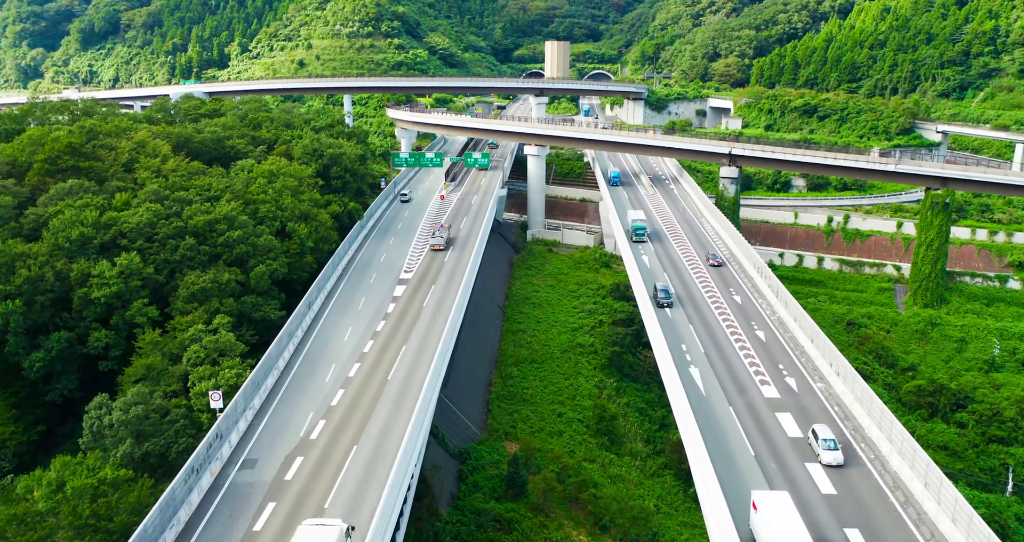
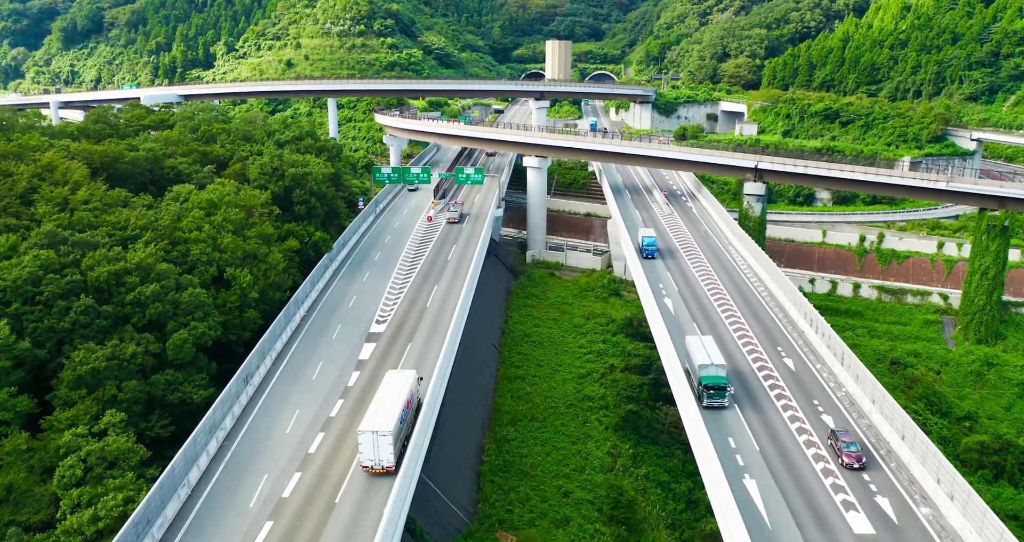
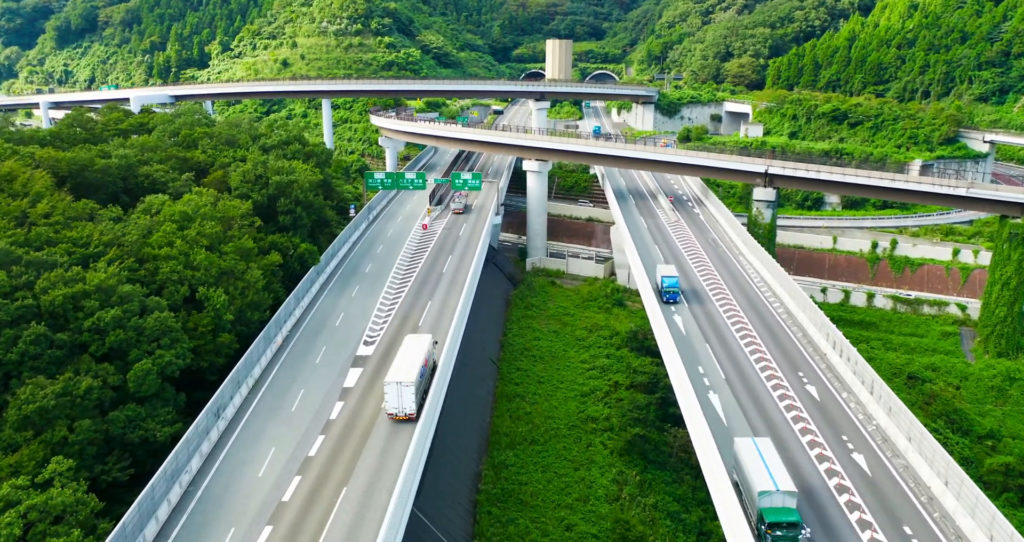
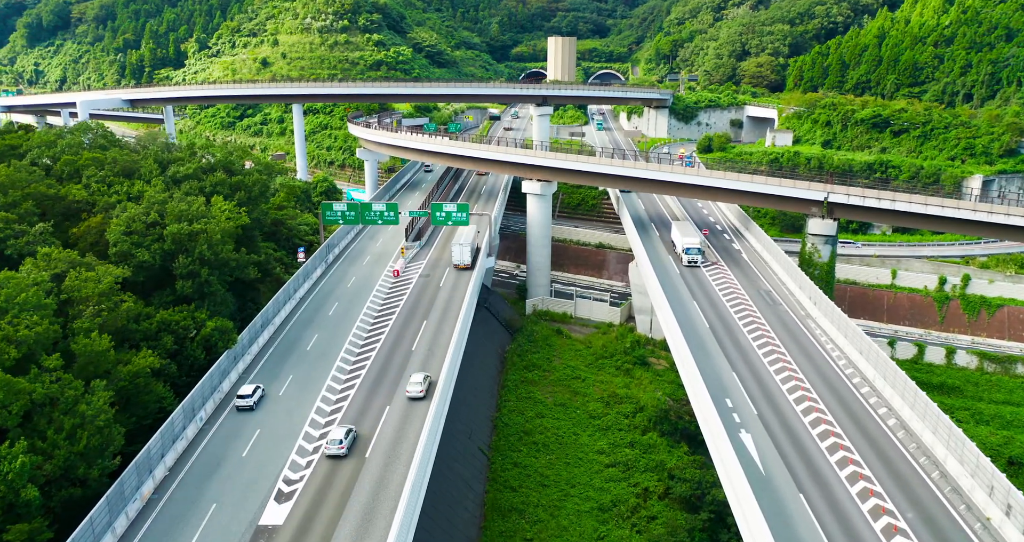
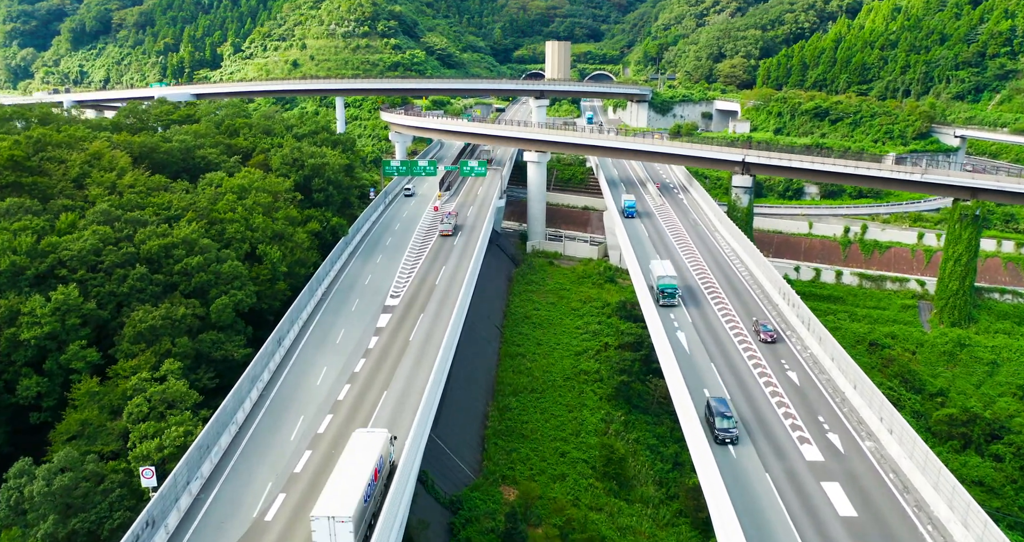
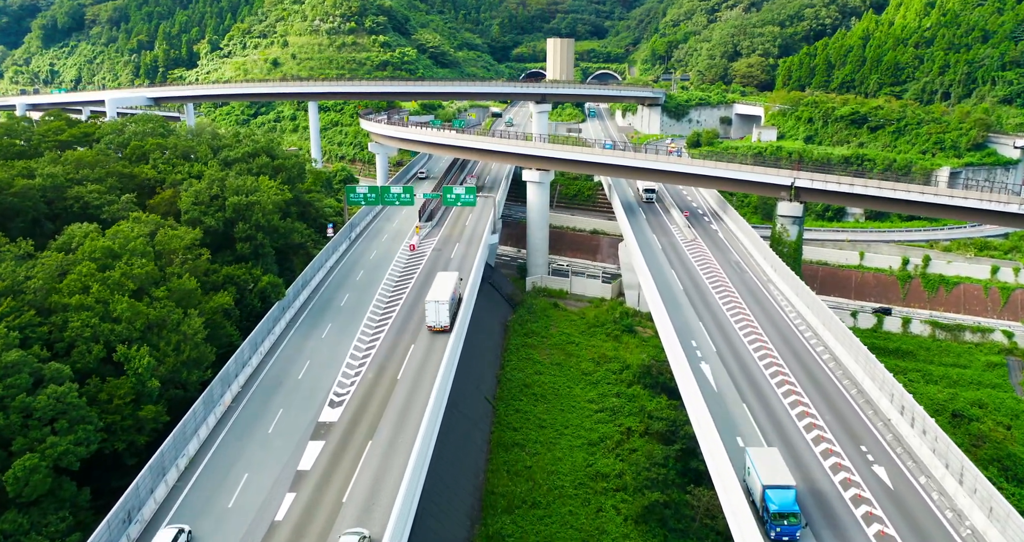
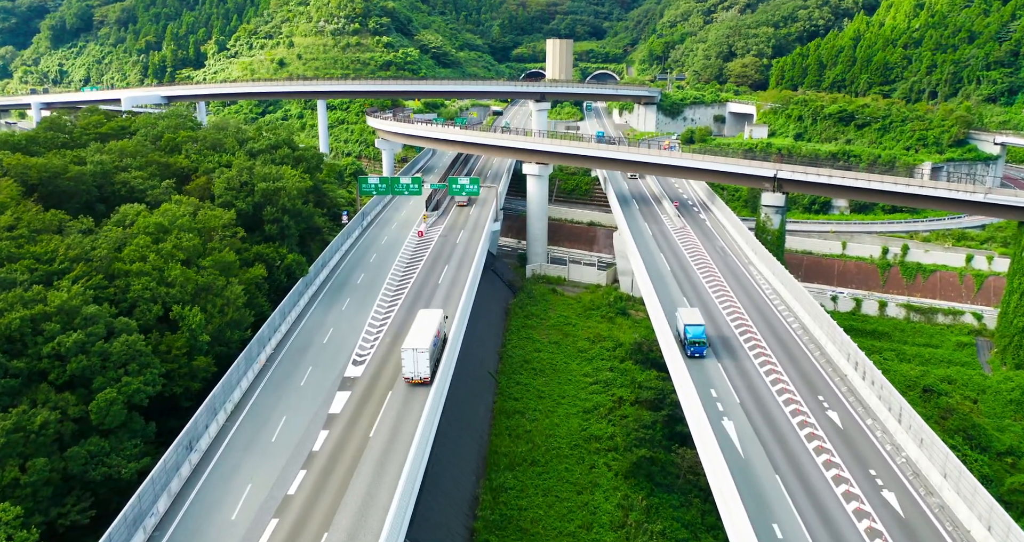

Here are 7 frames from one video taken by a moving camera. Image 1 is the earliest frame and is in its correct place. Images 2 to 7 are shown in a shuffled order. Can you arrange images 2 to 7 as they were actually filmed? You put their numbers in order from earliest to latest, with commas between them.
5, 2, 3, 7, 6, 4
